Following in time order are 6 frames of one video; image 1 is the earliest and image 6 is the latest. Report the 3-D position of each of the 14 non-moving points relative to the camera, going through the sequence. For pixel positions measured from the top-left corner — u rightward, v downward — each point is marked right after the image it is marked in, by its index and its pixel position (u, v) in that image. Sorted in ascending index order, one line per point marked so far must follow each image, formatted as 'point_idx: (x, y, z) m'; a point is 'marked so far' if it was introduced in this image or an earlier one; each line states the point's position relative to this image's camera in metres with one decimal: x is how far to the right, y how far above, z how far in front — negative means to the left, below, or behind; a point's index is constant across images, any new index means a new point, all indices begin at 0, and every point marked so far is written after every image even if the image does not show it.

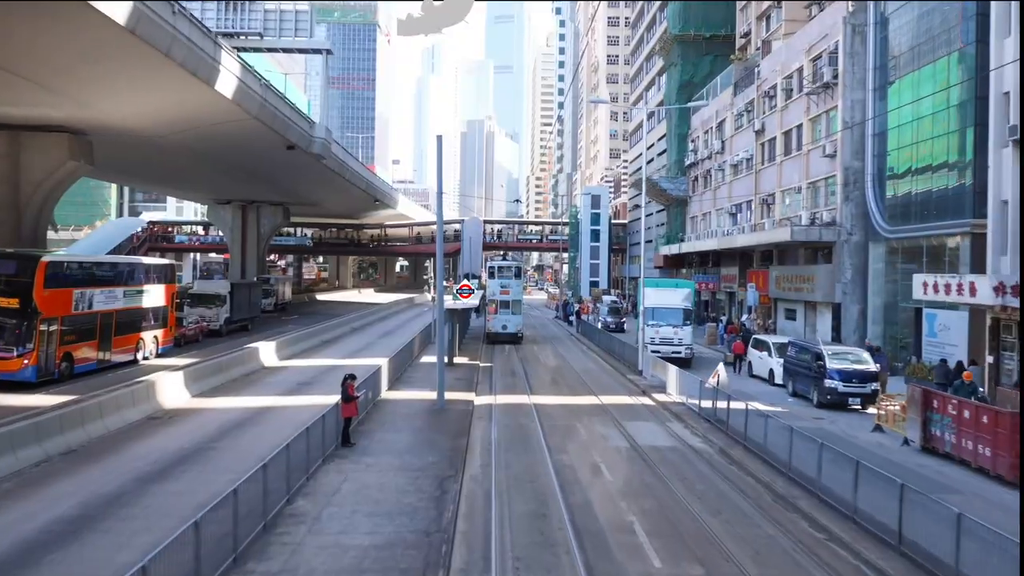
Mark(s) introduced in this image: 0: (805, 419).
0: (+5.5, -2.5, +19.4) m
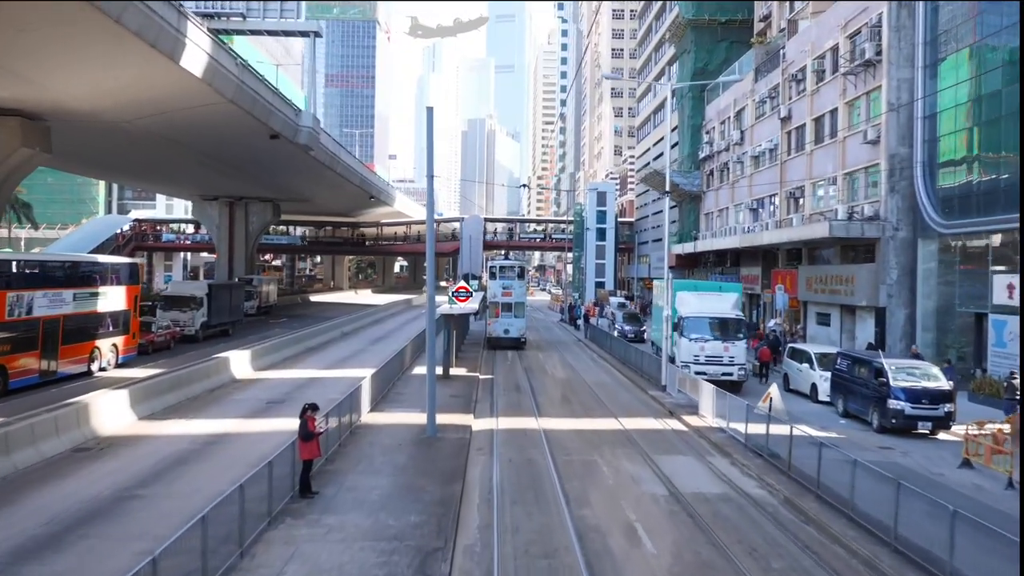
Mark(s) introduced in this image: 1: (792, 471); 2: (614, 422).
0: (+5.6, -2.5, +16.2) m
1: (+3.5, -2.3, +12.8) m
2: (+1.8, -2.3, +17.8) m
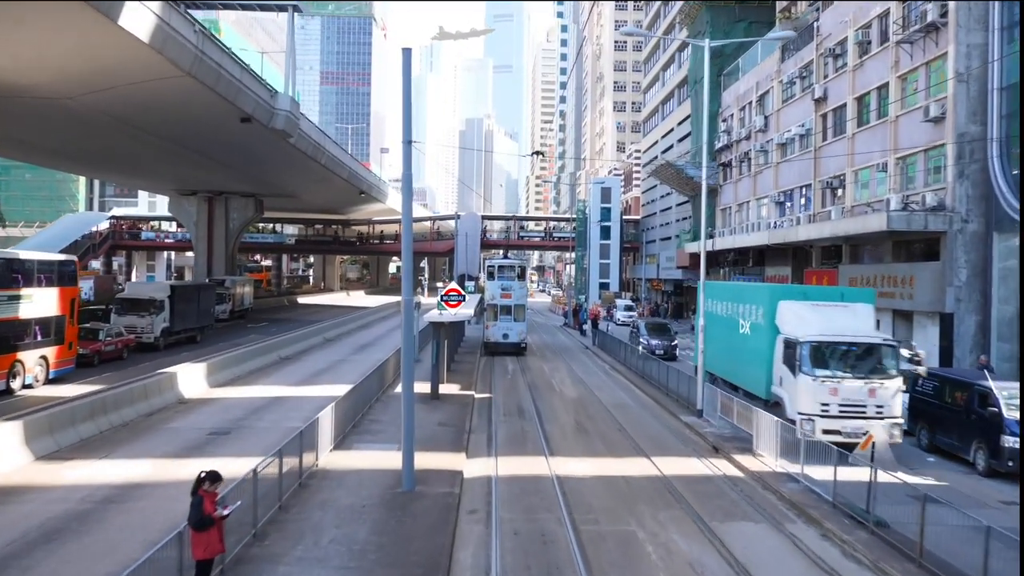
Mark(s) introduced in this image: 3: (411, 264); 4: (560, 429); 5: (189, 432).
0: (+5.7, -2.5, +12.2) m
1: (+3.5, -2.3, +8.8) m
2: (+1.8, -2.4, +13.8) m
3: (-1.2, +0.3, +11.8) m
4: (+0.8, -2.3, +17.2) m
5: (-5.1, -2.3, +16.3) m
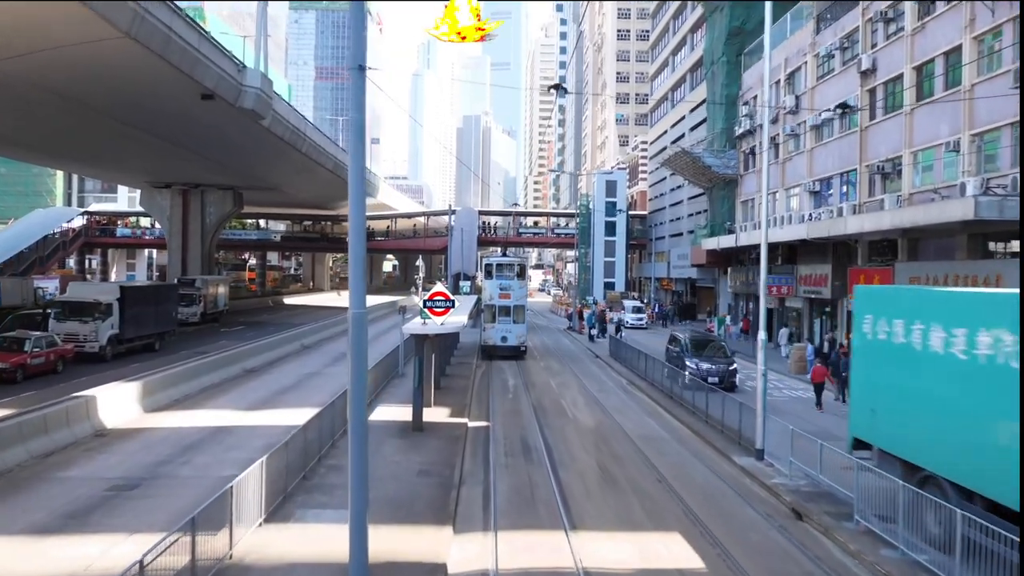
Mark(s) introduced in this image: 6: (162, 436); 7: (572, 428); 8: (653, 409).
0: (+5.7, -2.6, +8.1) m
1: (+3.6, -2.4, +4.7) m
2: (+1.9, -2.4, +9.7) m
3: (-1.1, +0.2, +7.7) m
4: (+0.8, -2.4, +13.1) m
5: (-5.1, -2.3, +12.2) m
6: (-5.4, -2.3, +16.0) m
7: (+1.0, -2.3, +16.9) m
8: (+2.6, -2.2, +19.3) m
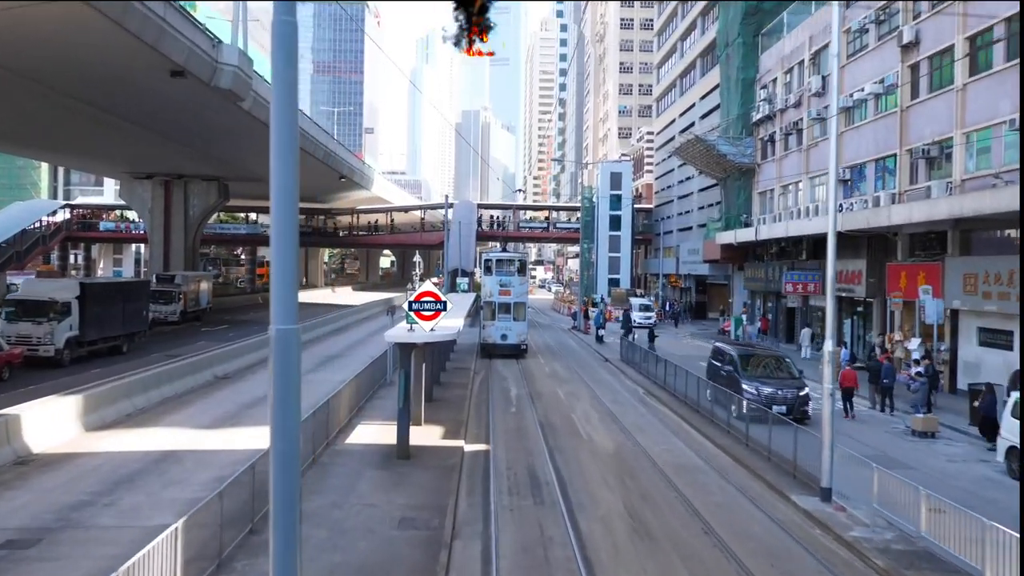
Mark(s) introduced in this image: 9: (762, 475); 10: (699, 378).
0: (+5.8, -2.6, +5.4) m
1: (+3.7, -2.4, +2.0) m
2: (+1.9, -2.4, +7.0) m
3: (-1.0, +0.2, +5.0) m
4: (+0.9, -2.4, +10.4) m
5: (-5.0, -2.3, +9.5) m
6: (-5.4, -2.2, +13.3) m
7: (+1.1, -2.3, +14.2) m
8: (+2.7, -2.2, +16.6) m
9: (+3.0, -2.2, +12.5) m
10: (+3.2, -1.5, +17.8) m
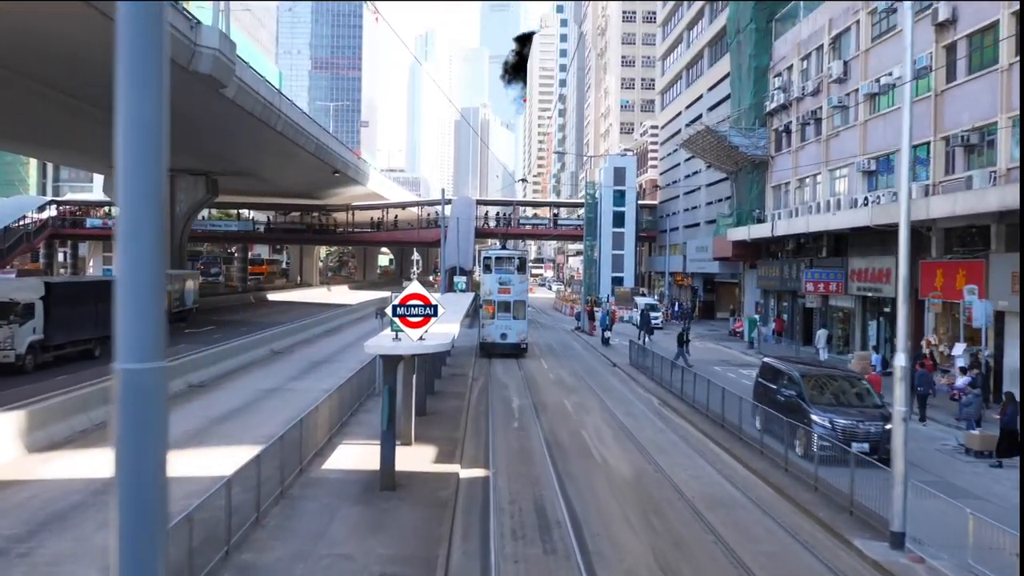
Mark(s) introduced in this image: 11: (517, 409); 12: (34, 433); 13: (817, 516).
0: (+5.8, -2.6, +3.4) m
1: (+3.7, -2.4, +0.1) m
2: (+2.0, -2.4, +5.1) m
3: (-1.0, +0.2, +3.0) m
4: (+0.9, -2.4, +8.5) m
5: (-5.0, -2.3, +7.5) m
6: (-5.3, -2.3, +11.3) m
7: (+1.1, -2.3, +12.2) m
8: (+2.7, -2.2, +14.7) m
9: (+3.0, -2.3, +10.5) m
10: (+3.2, -1.5, +15.9) m
11: (0.0, -2.1, +18.3) m
12: (-6.6, -2.0, +14.2) m
13: (+3.0, -2.3, +10.3) m
